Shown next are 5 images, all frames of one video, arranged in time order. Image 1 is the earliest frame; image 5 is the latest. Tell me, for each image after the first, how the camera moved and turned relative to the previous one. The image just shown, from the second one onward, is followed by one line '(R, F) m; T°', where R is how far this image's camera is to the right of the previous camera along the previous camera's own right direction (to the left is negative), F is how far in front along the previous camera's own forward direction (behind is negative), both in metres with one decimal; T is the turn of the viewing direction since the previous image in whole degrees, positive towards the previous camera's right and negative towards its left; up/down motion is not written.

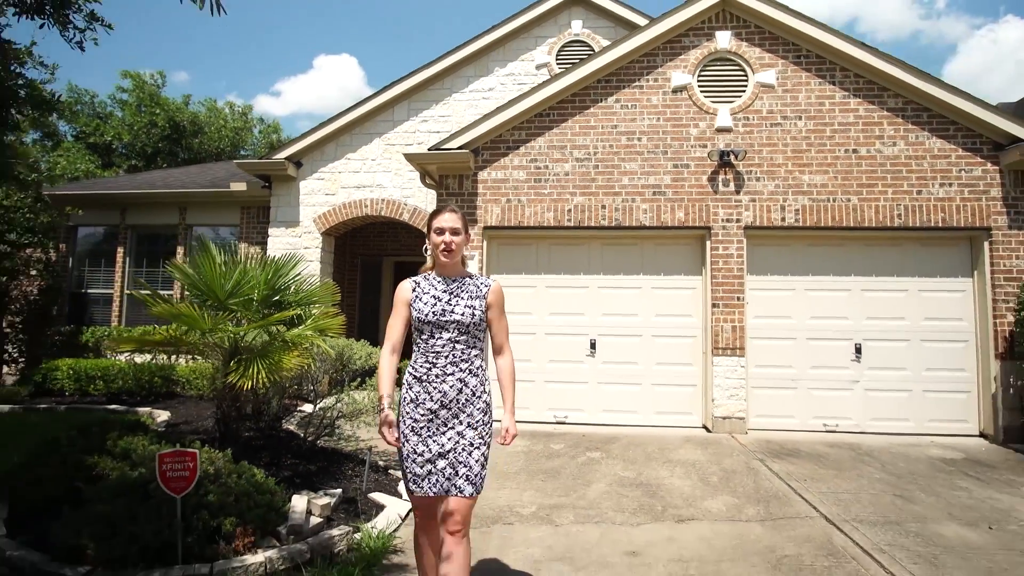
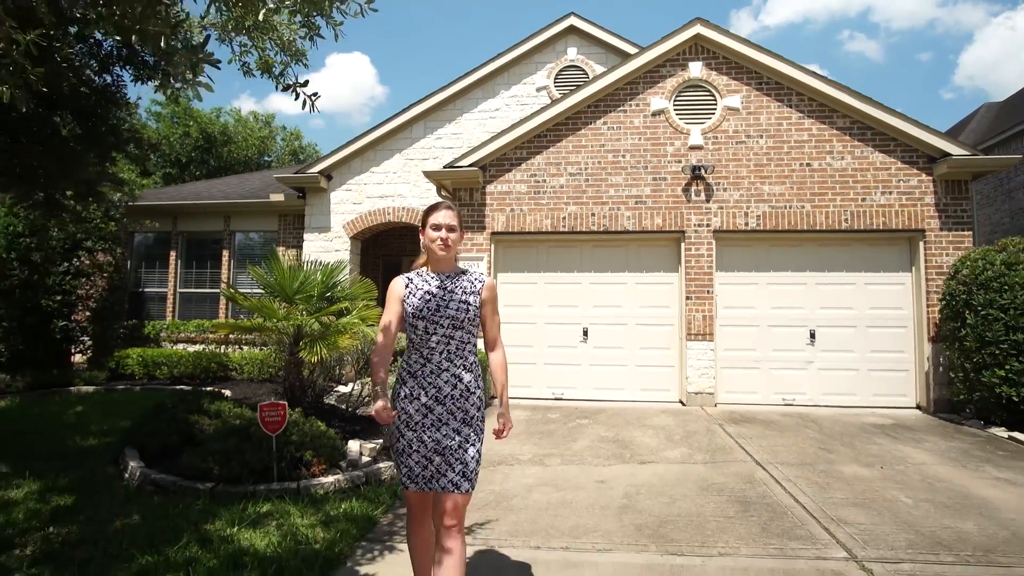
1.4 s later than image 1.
(+0.1, -1.2) m; -1°
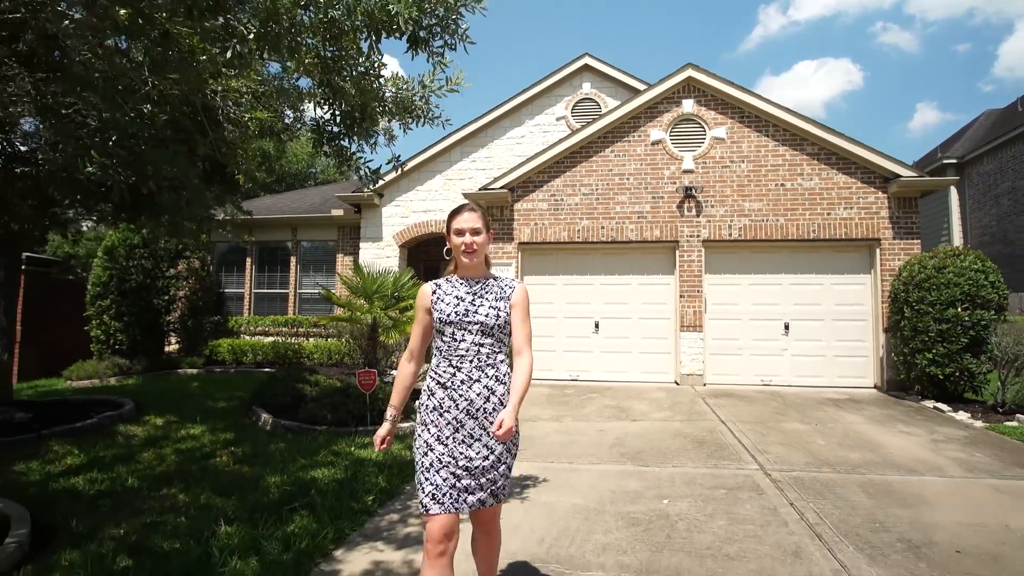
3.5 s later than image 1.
(0.0, -1.8) m; -2°
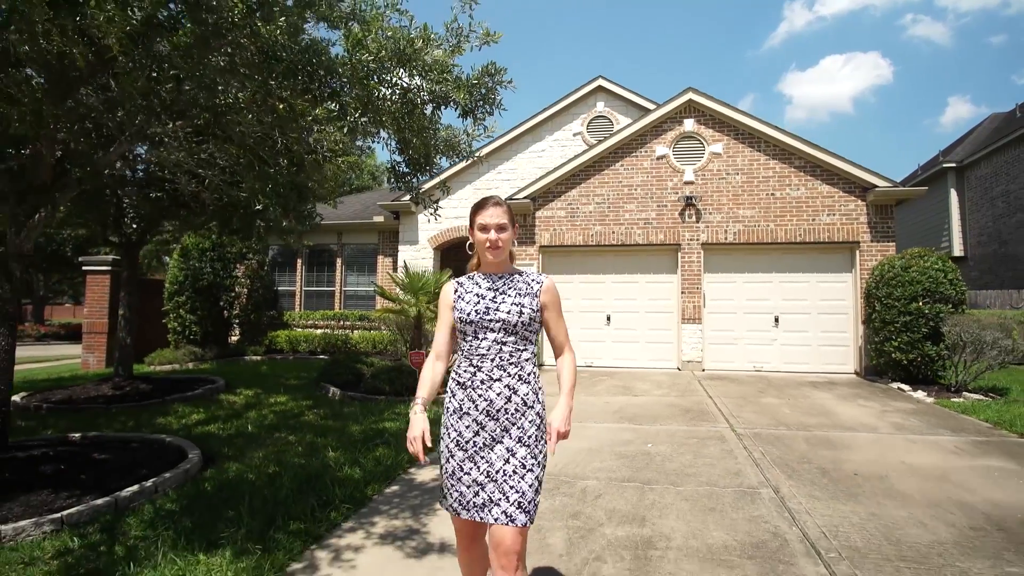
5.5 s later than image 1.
(0.0, -1.4) m; -2°
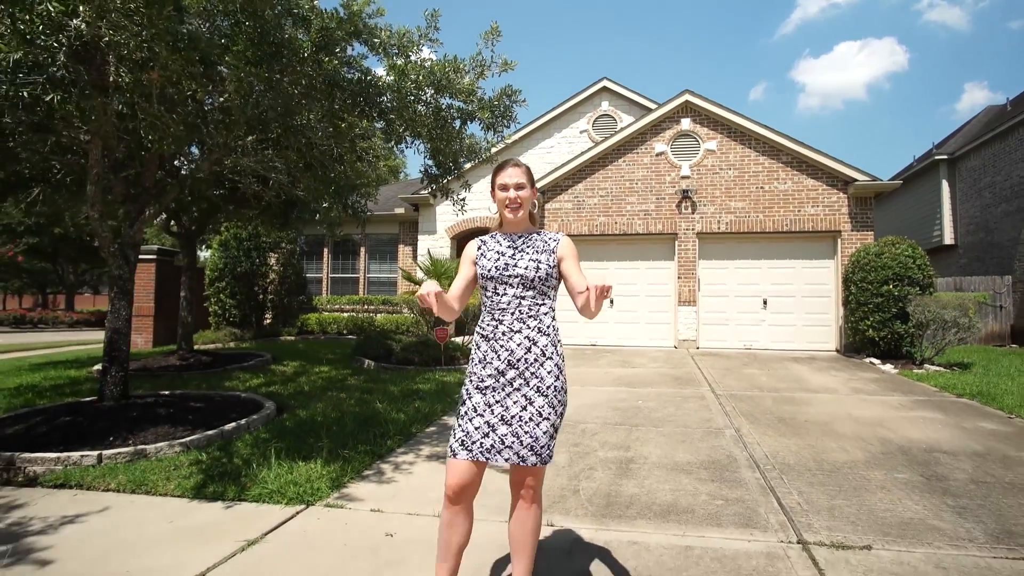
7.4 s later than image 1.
(0.0, -1.1) m; -1°
